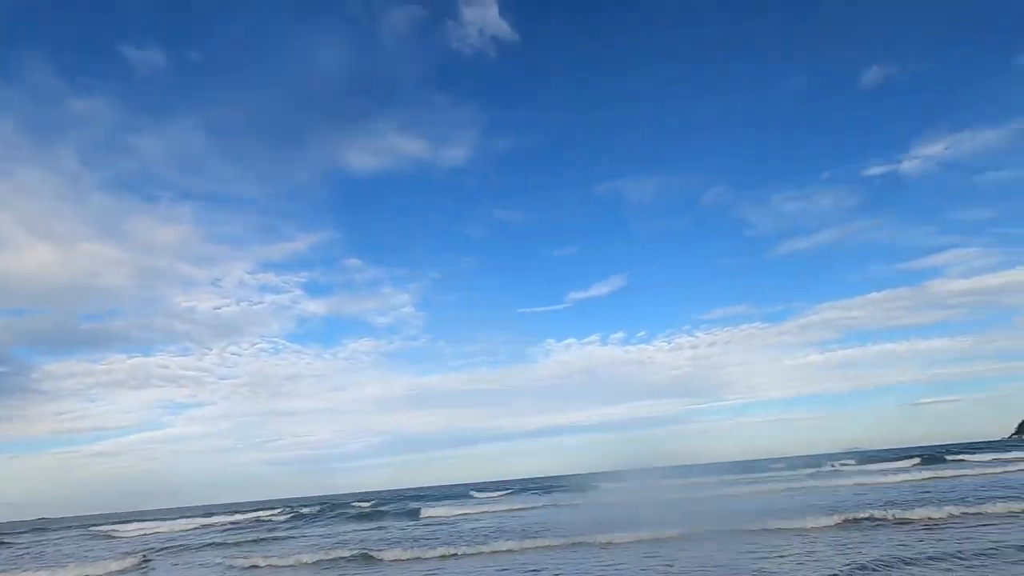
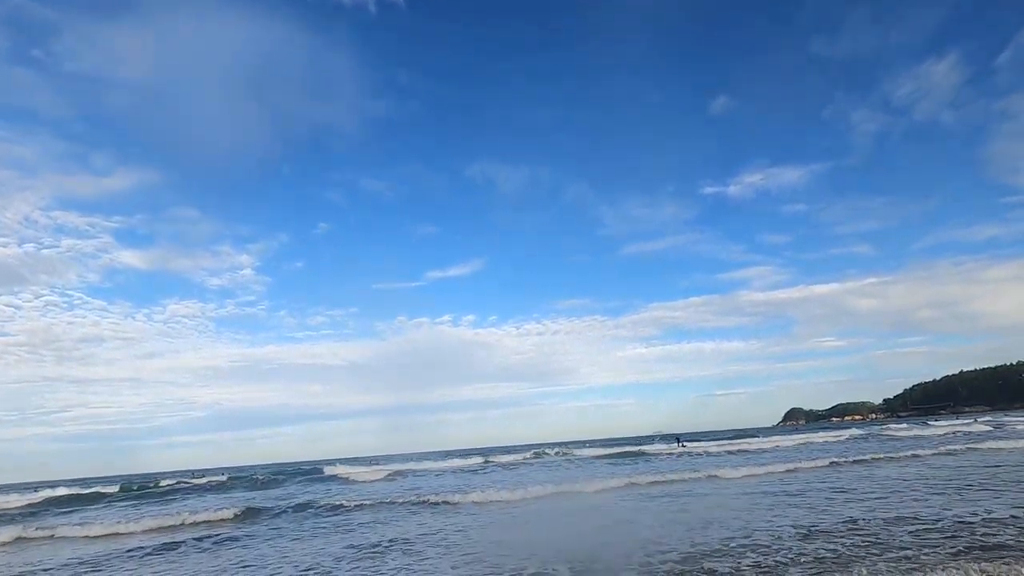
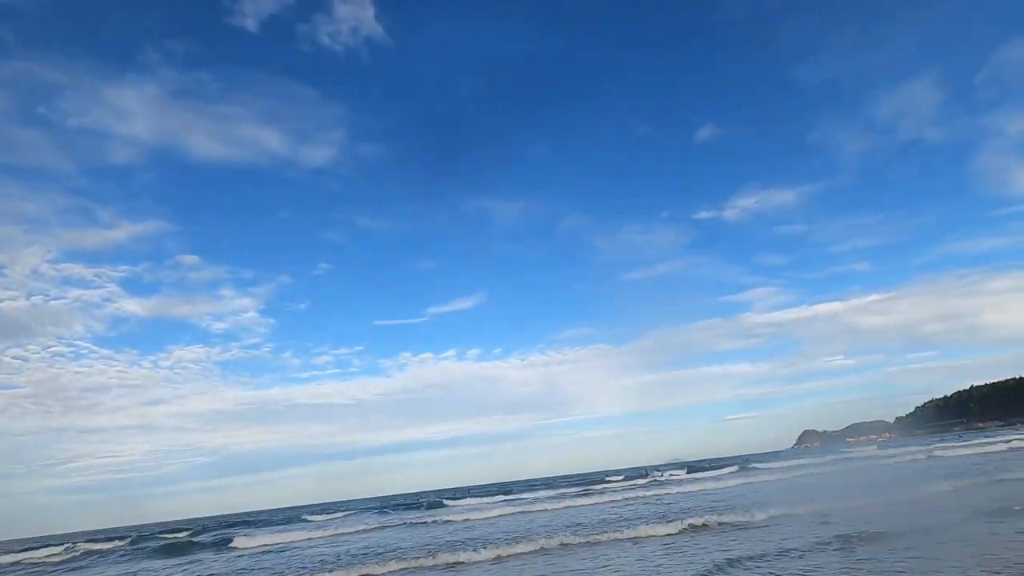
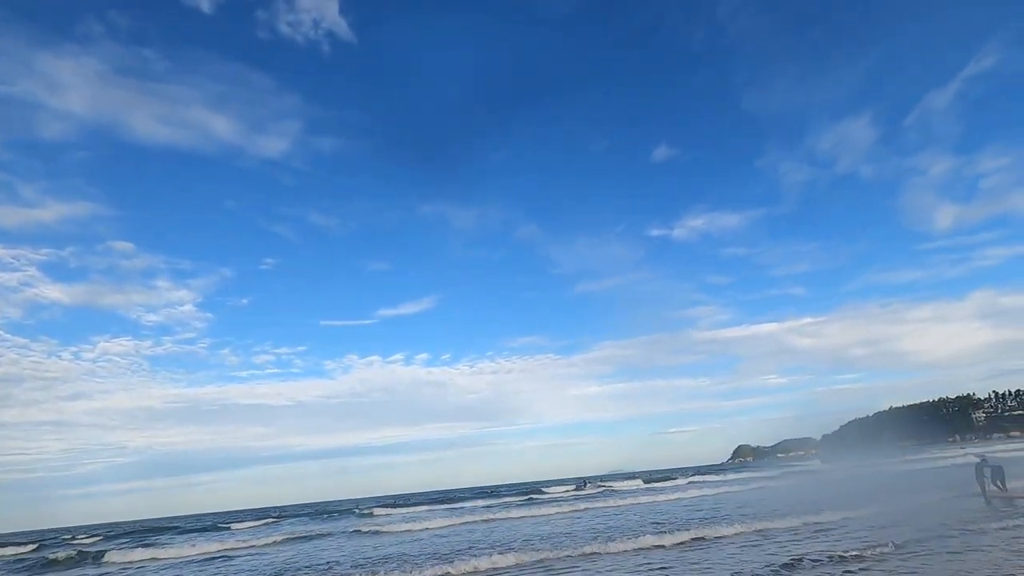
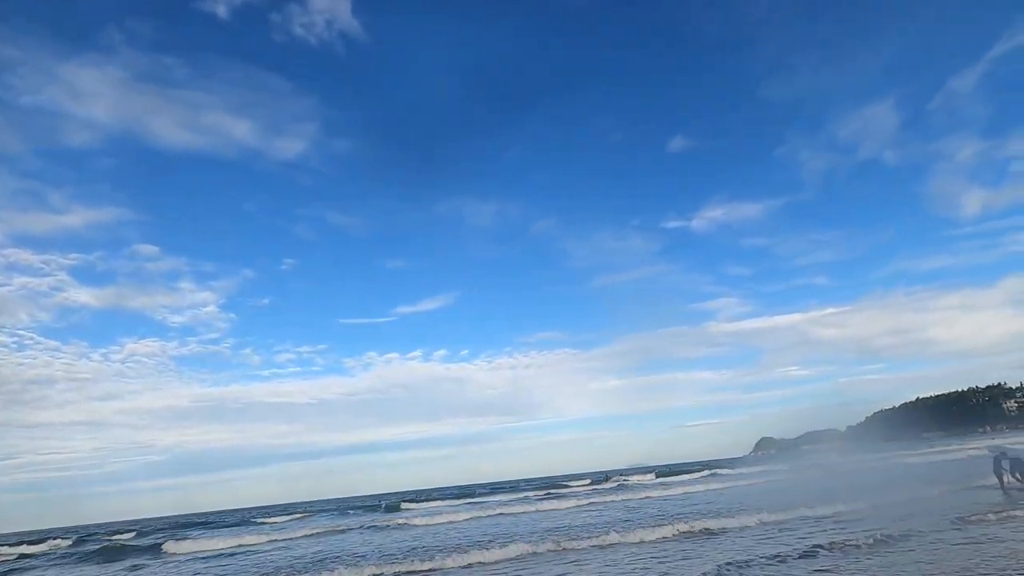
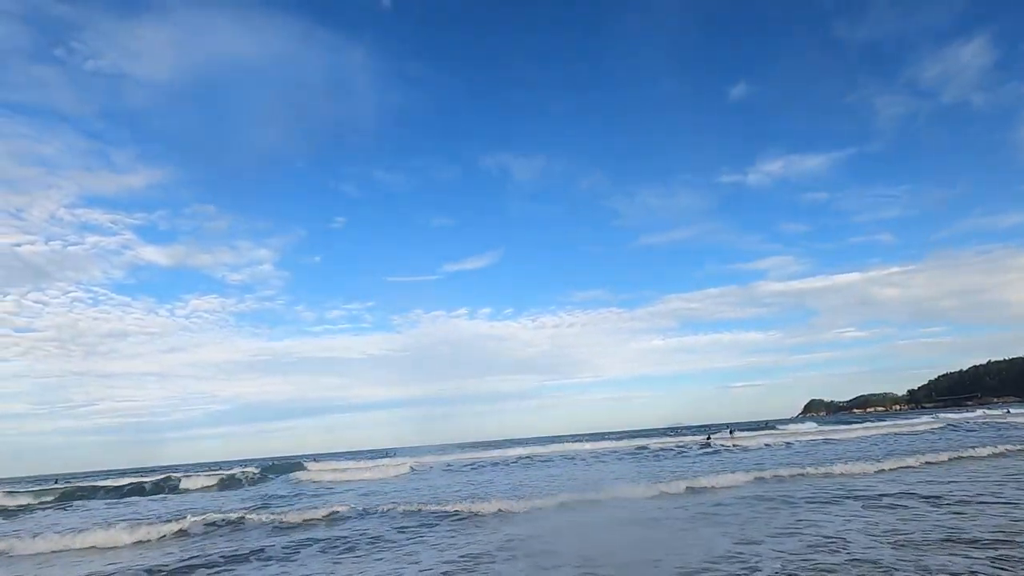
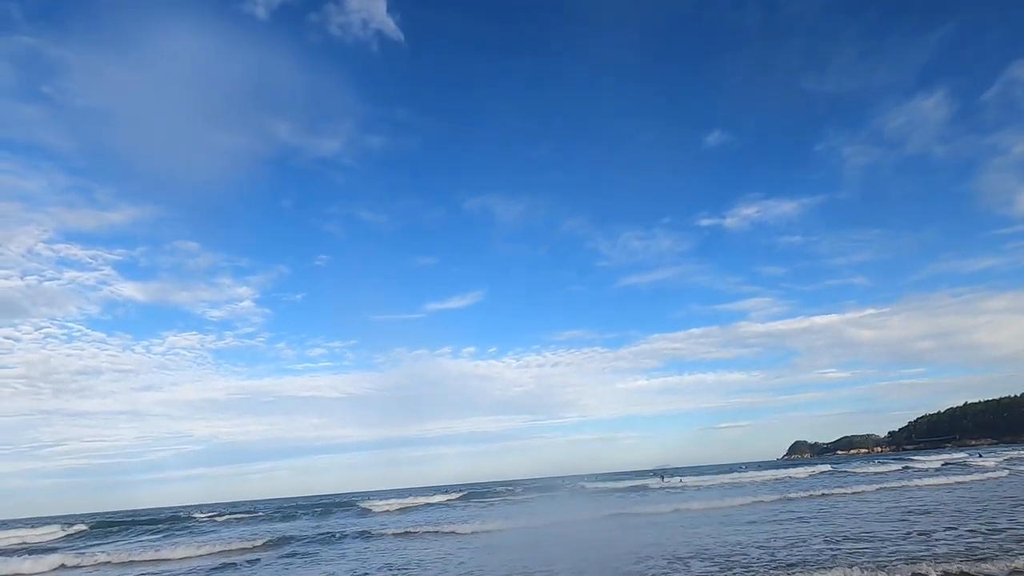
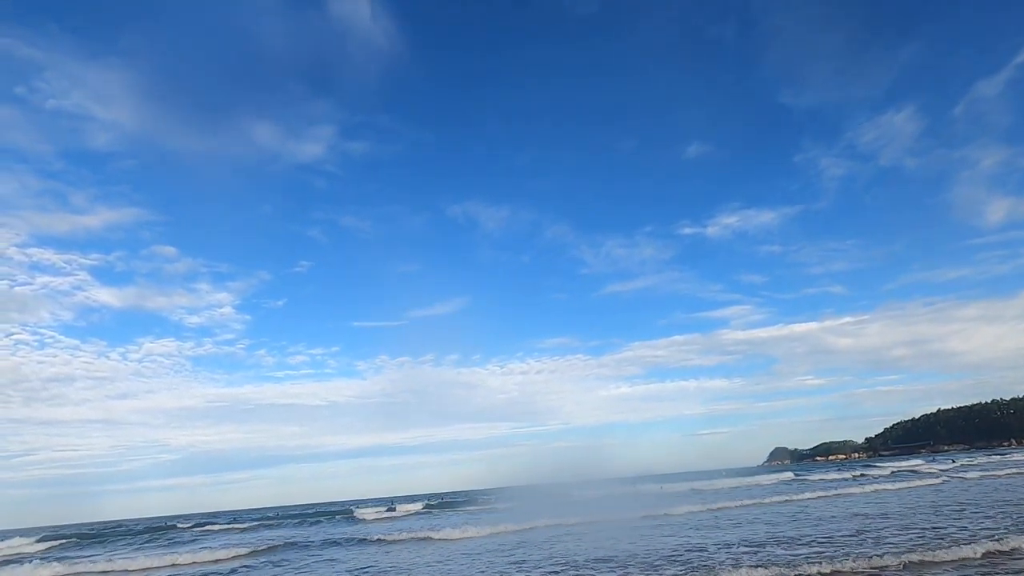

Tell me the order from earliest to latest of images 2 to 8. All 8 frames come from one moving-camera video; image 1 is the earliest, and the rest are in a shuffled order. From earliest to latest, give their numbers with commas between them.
3, 5, 4, 8, 7, 2, 6
